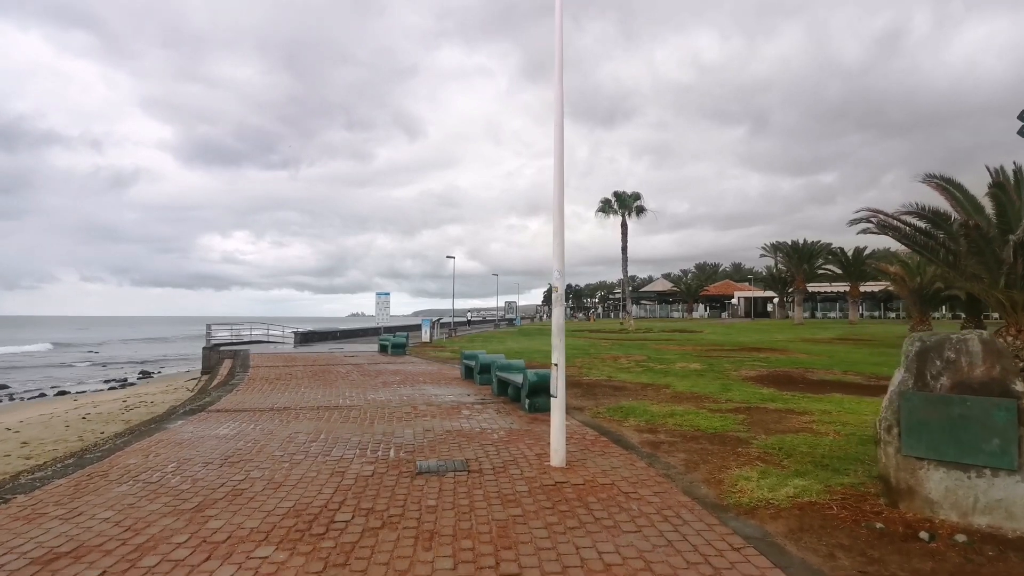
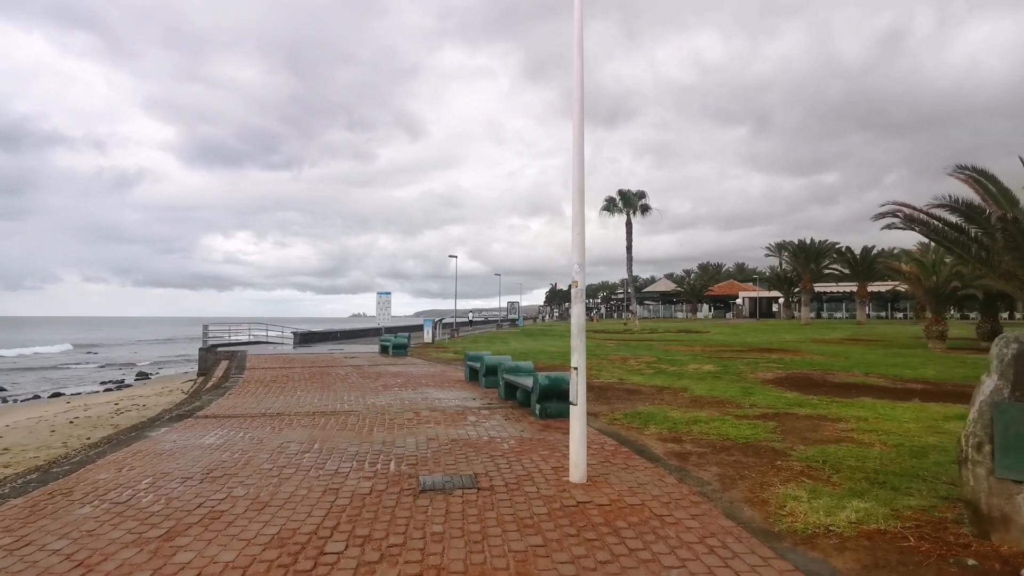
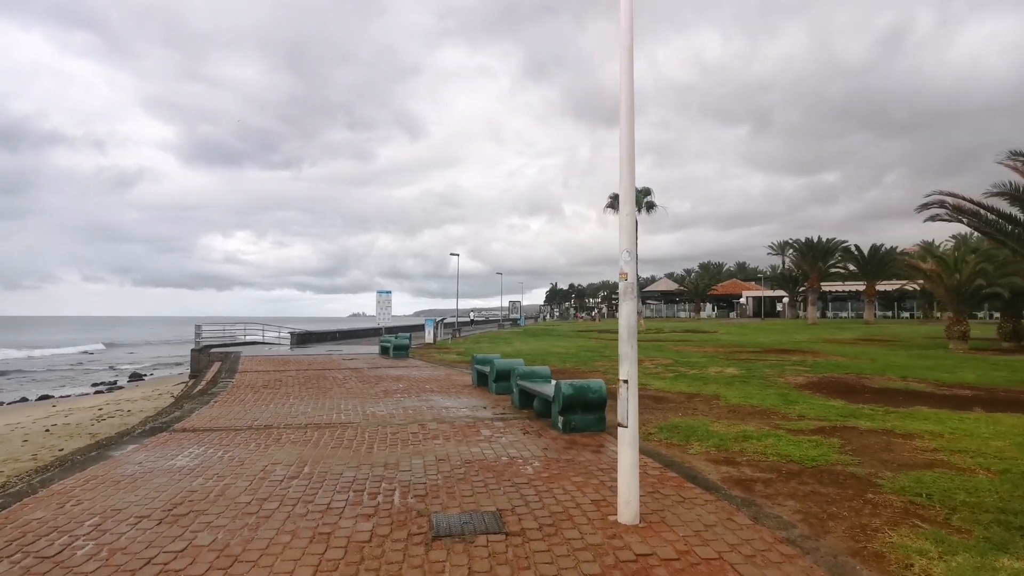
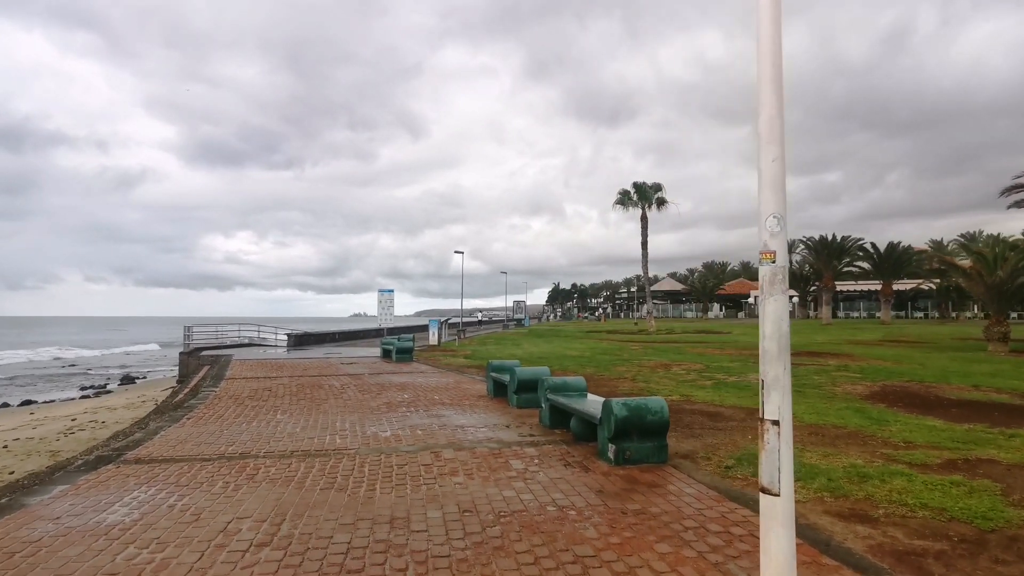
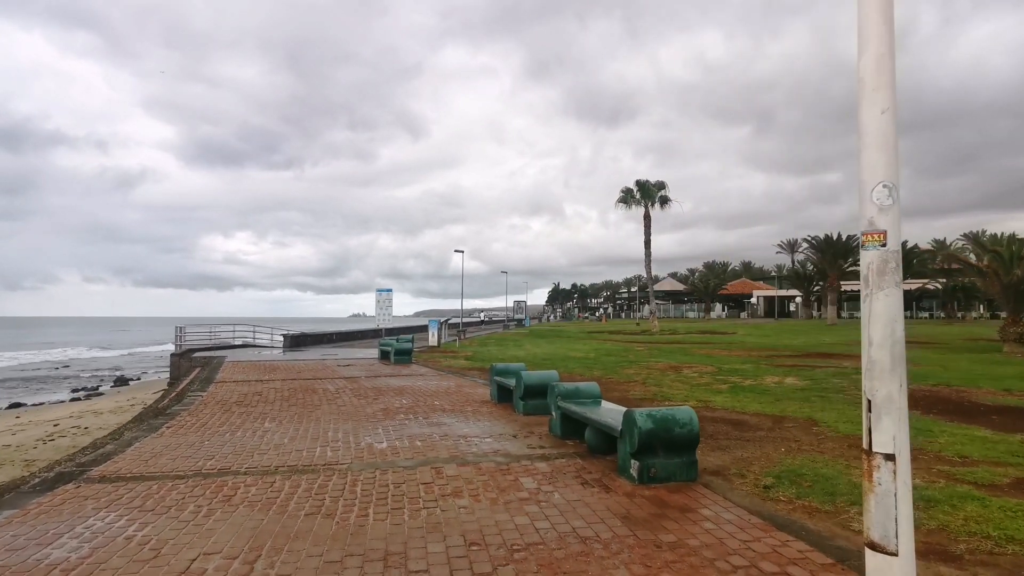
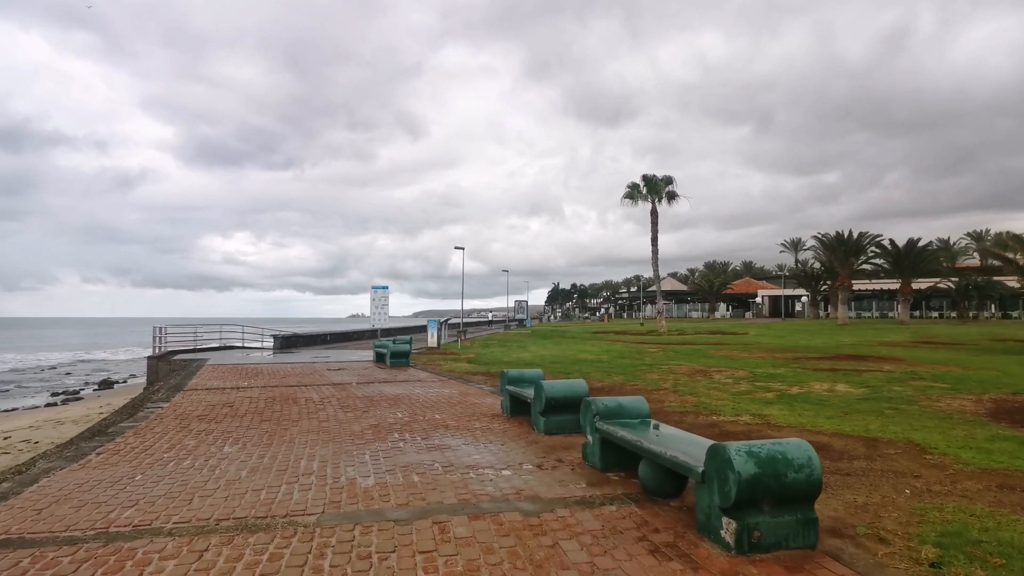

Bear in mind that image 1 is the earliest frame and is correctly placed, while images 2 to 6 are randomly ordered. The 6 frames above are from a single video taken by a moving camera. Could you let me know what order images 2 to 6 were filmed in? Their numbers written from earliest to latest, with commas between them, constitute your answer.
2, 3, 4, 5, 6
